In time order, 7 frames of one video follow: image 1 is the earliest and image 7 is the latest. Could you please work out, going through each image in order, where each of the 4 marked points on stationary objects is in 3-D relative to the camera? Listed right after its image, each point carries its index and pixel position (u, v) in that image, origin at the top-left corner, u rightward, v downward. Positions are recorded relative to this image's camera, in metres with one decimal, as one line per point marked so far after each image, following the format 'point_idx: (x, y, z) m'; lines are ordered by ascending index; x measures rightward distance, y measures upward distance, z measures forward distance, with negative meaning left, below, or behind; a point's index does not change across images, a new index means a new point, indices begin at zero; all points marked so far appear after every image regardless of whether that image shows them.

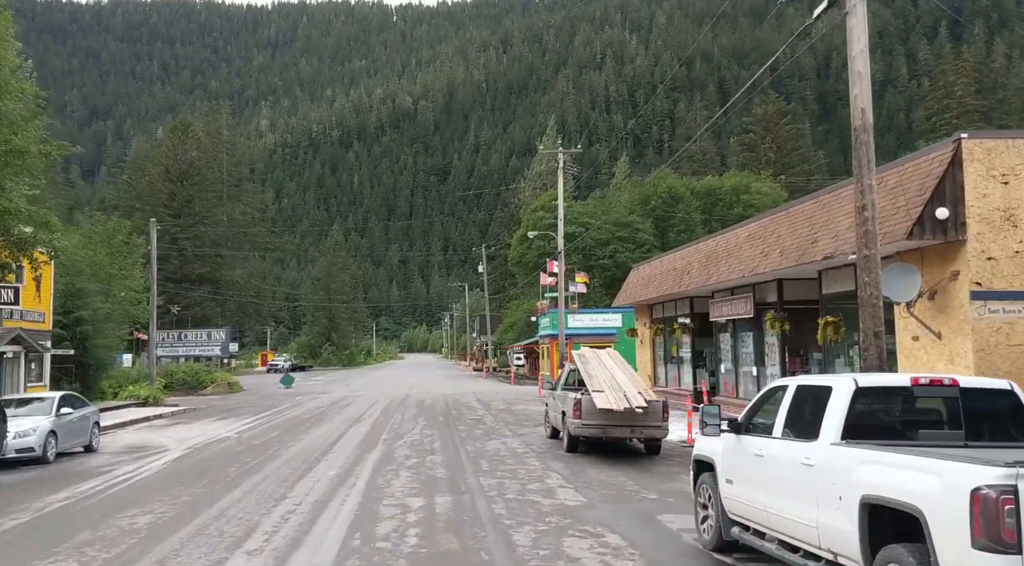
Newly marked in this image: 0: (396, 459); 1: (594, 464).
0: (-1.5, -2.3, +10.9) m
1: (+1.1, -2.4, +11.1) m
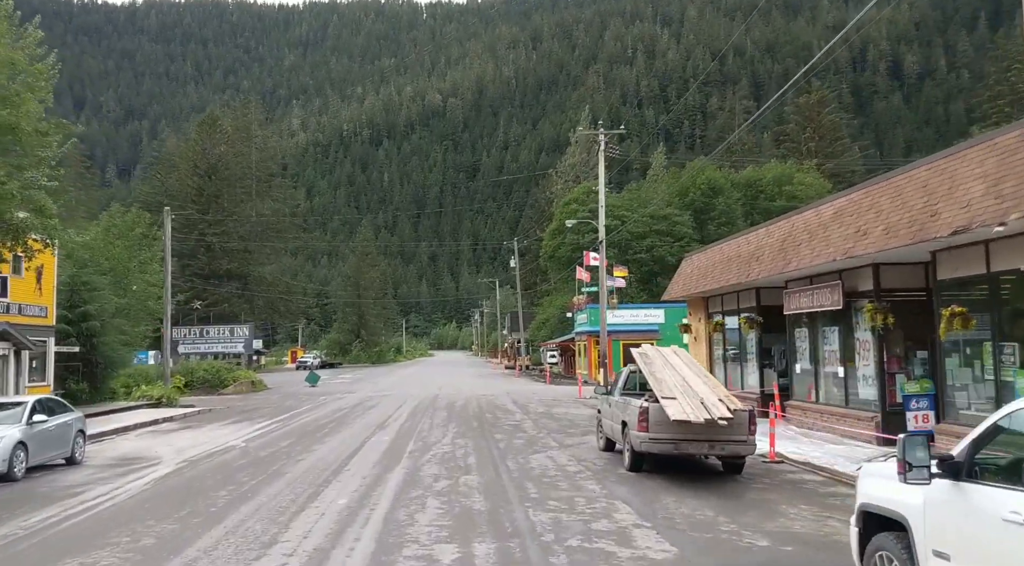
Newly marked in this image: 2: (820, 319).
0: (-1.0, -2.1, +8.9) m
1: (+1.7, -2.2, +9.0) m
2: (+5.3, -0.6, +14.3) m
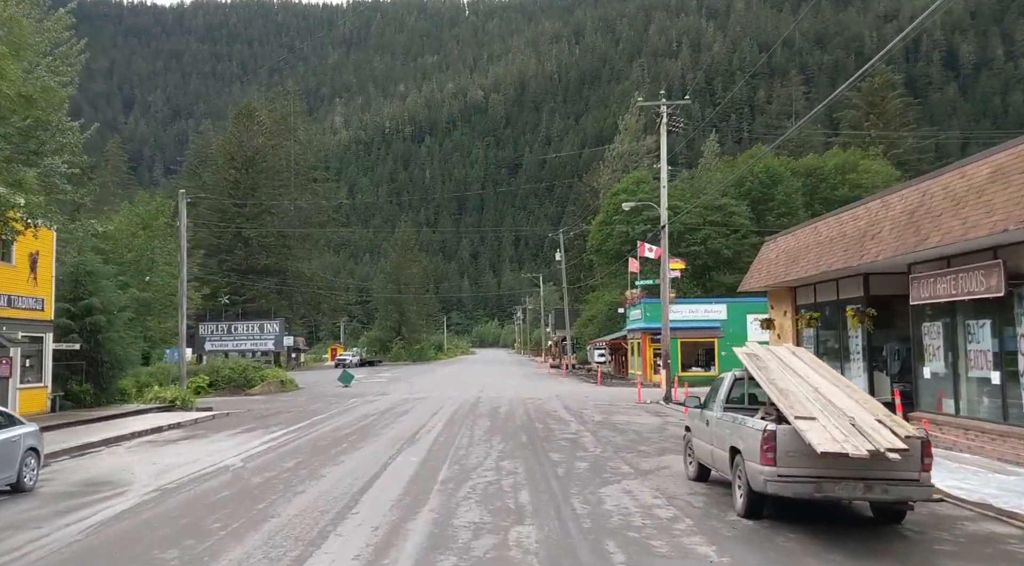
0: (-0.4, -1.9, +6.2) m
1: (+2.2, -2.0, +6.2) m
2: (+6.1, -0.4, +11.3) m
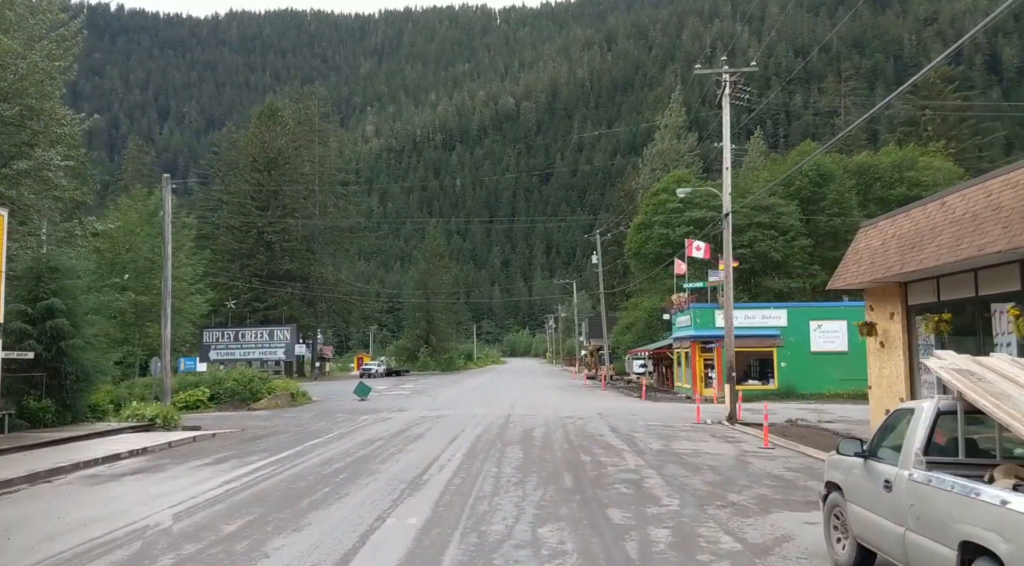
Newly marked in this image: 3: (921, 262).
0: (-0.2, -1.7, +2.9) m
1: (+2.4, -1.8, +2.8) m
2: (+6.5, -0.2, +7.8) m
3: (+5.7, +0.3, +11.6) m
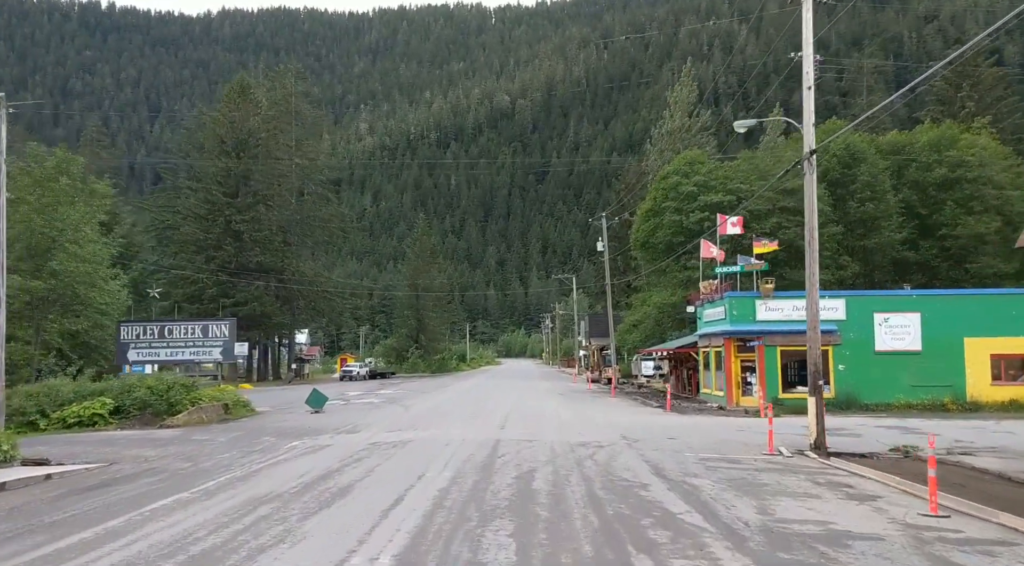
0: (-0.3, -1.2, -3.1) m
1: (+2.3, -1.3, -3.1) m
2: (+6.4, +0.3, +1.9) m
3: (+5.6, +0.8, +5.7) m
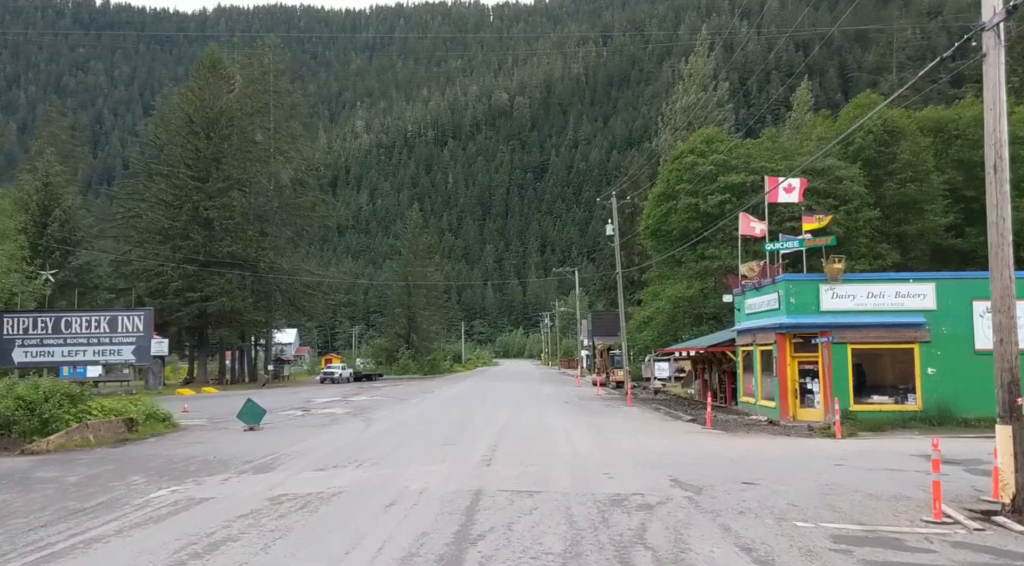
0: (-0.4, -0.7, -8.5) m
1: (+2.3, -0.8, -8.6) m
2: (+6.3, +0.8, -3.6) m
3: (+5.5, +1.3, +0.2) m
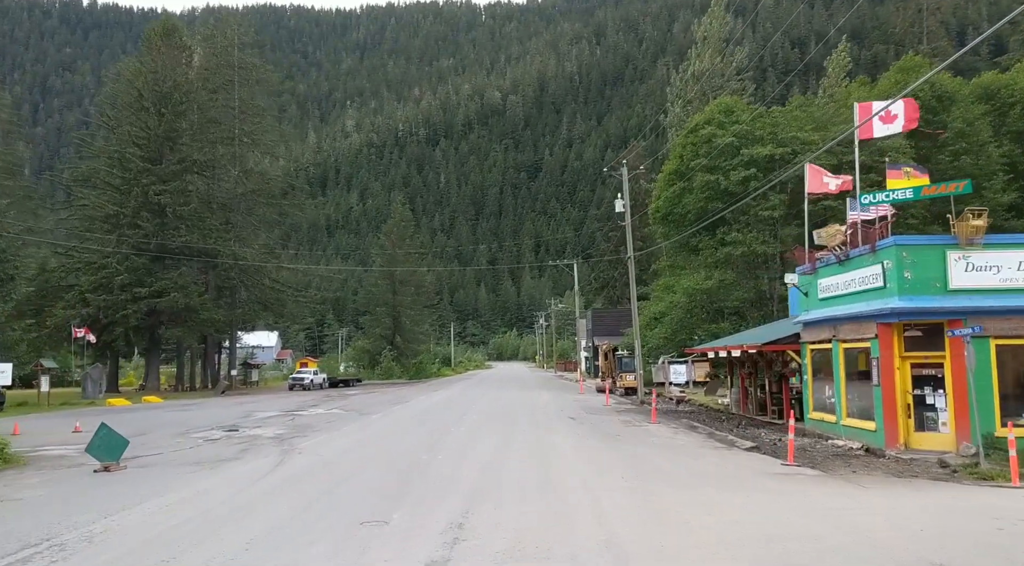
0: (-0.4, -0.1, -14.6) m
1: (+2.2, -0.2, -14.7) m
2: (+6.3, +1.4, -9.6) m
3: (+5.4, +1.9, -5.8) m
